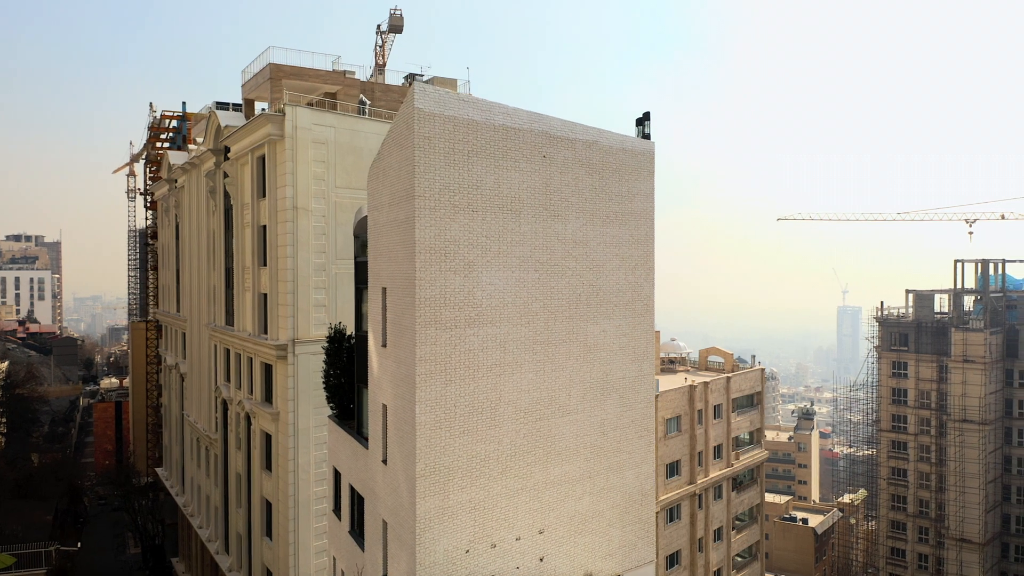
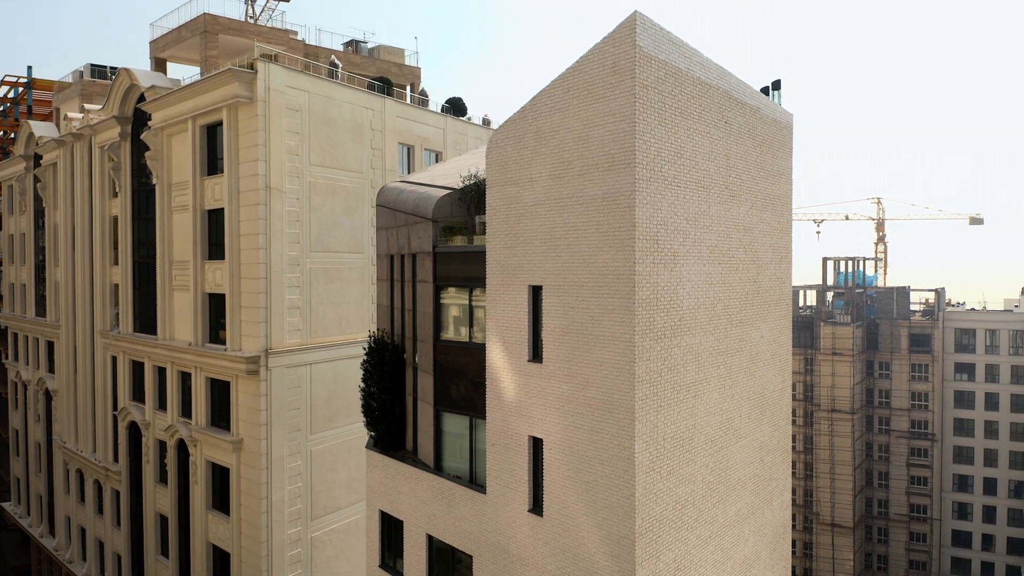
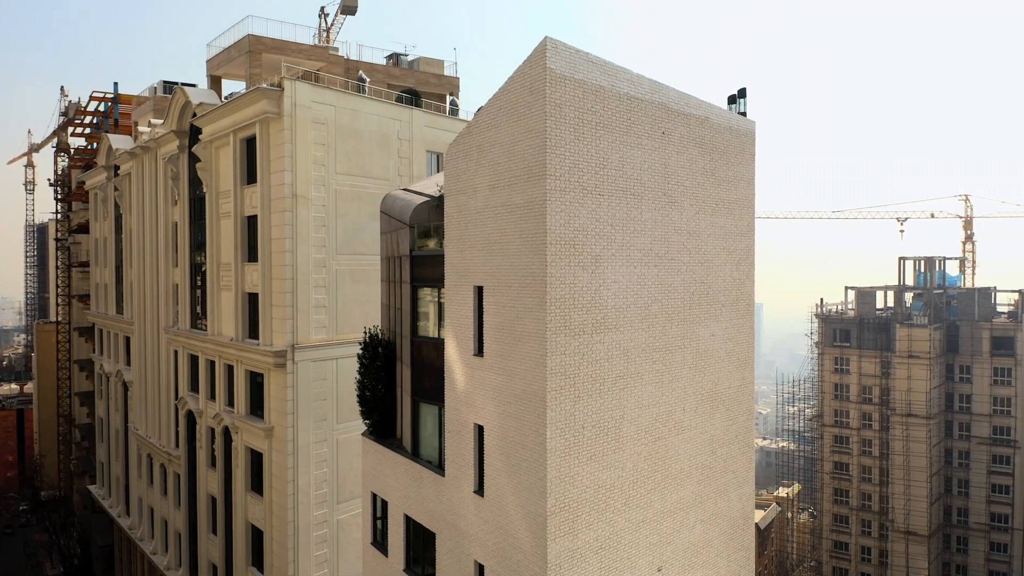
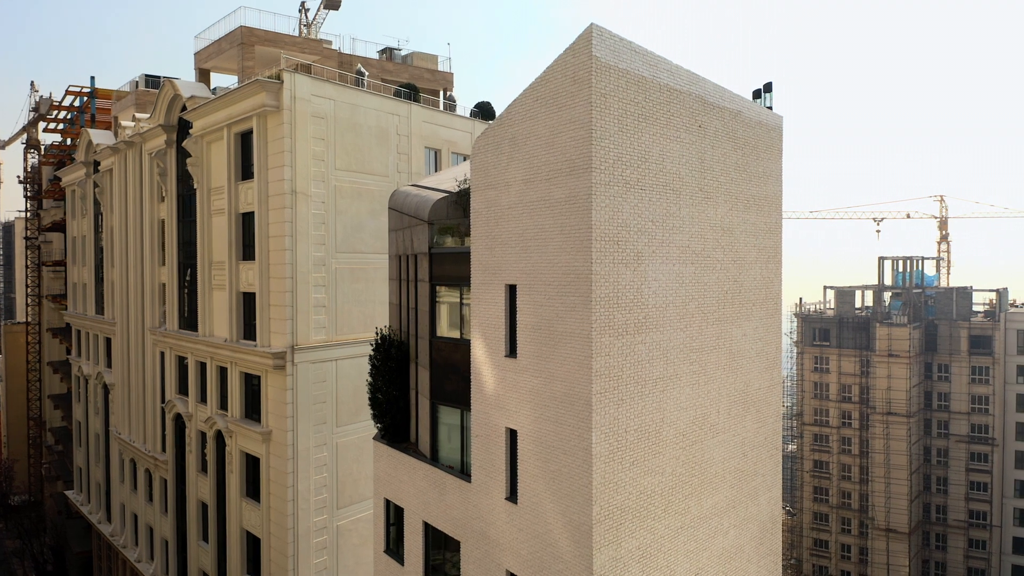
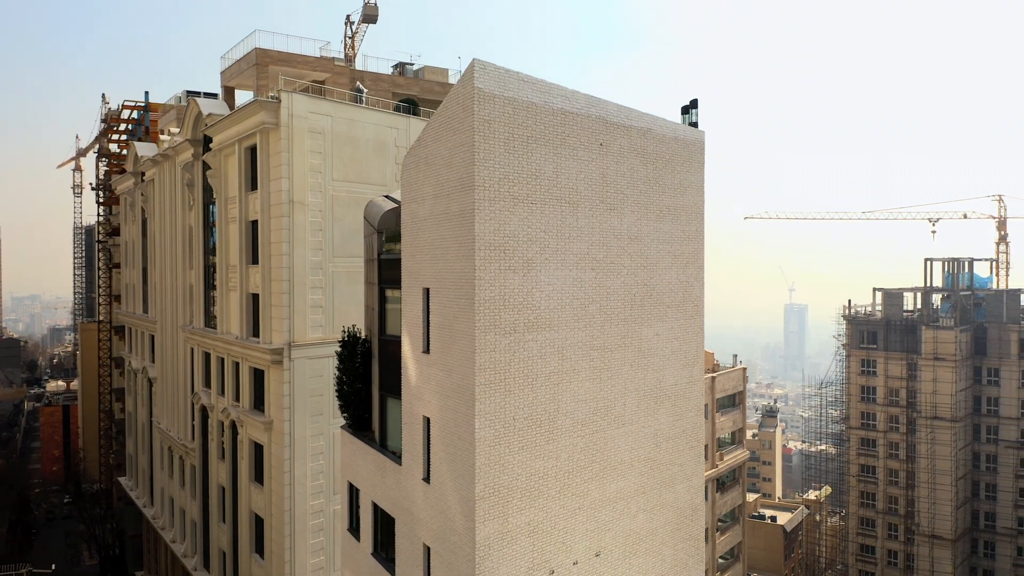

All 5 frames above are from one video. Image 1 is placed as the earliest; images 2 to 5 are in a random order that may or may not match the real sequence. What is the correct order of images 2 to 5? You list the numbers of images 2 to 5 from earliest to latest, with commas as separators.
5, 3, 4, 2
